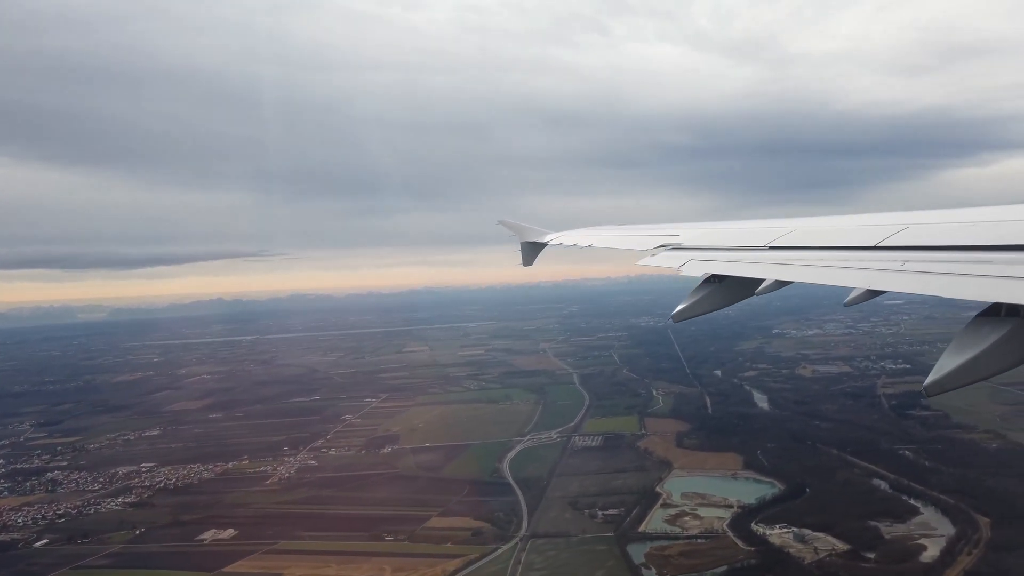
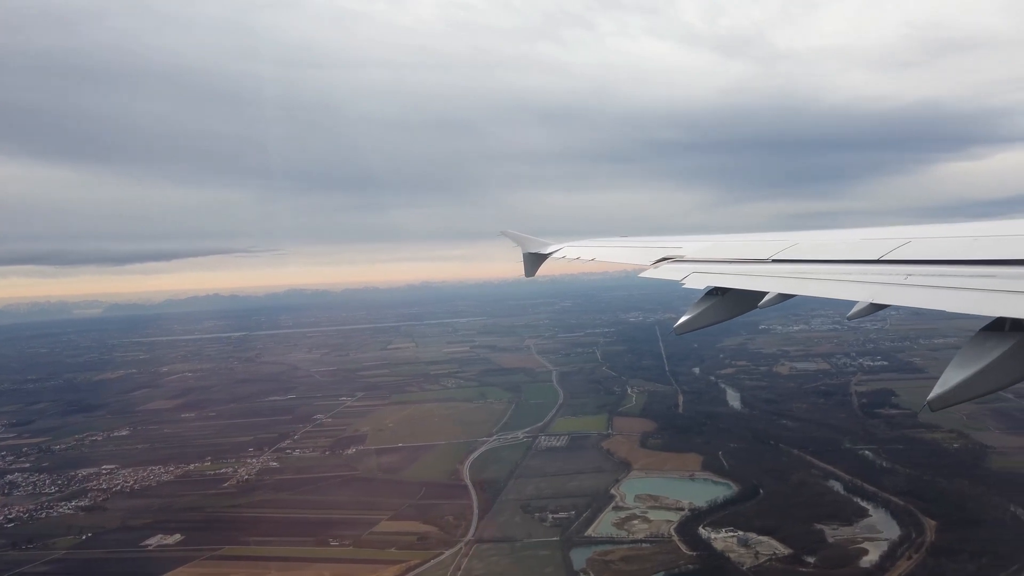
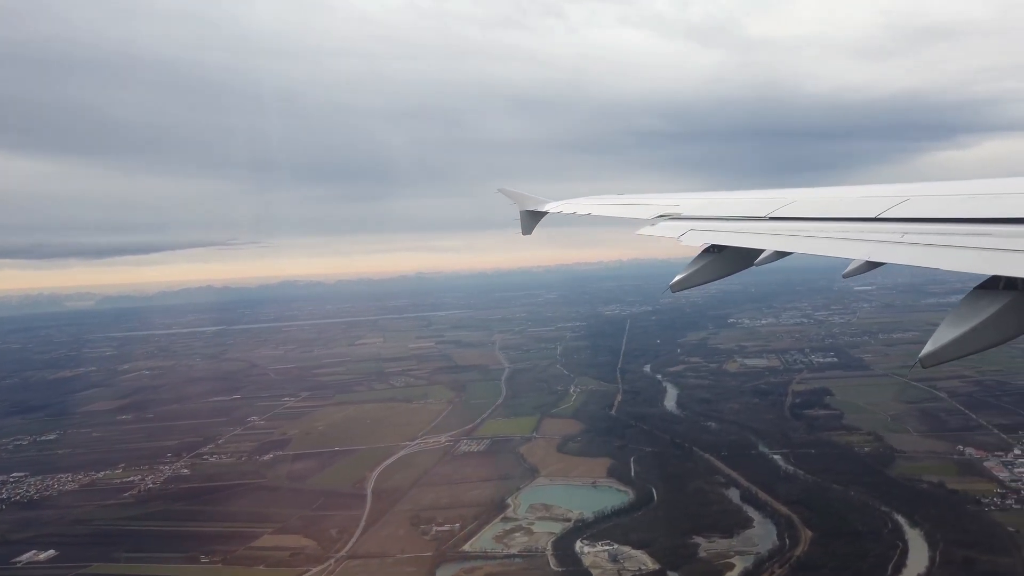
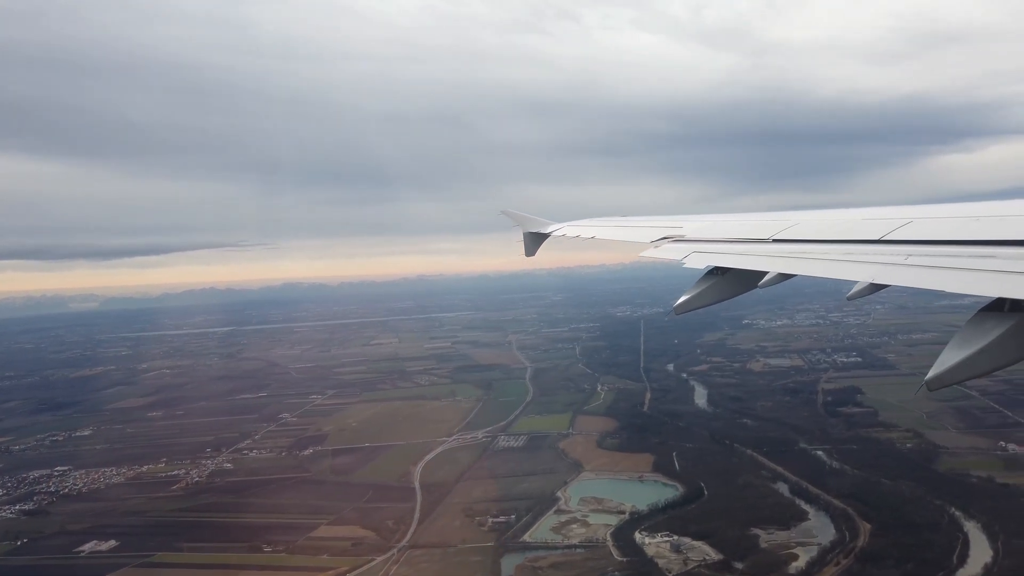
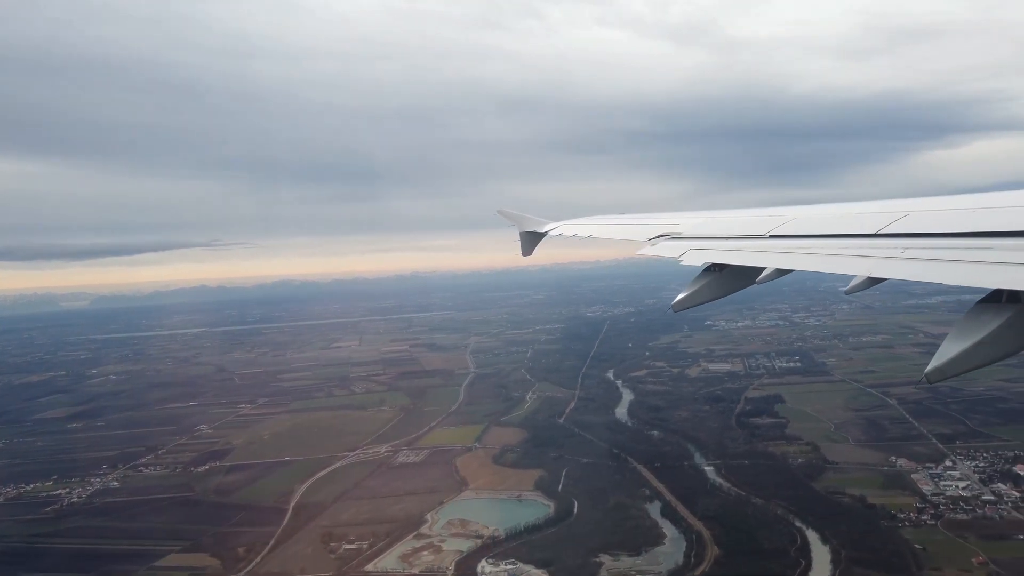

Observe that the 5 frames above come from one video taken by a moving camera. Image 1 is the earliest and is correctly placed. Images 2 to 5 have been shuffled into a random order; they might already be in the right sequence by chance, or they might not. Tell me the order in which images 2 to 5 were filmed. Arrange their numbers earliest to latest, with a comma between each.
2, 4, 3, 5
